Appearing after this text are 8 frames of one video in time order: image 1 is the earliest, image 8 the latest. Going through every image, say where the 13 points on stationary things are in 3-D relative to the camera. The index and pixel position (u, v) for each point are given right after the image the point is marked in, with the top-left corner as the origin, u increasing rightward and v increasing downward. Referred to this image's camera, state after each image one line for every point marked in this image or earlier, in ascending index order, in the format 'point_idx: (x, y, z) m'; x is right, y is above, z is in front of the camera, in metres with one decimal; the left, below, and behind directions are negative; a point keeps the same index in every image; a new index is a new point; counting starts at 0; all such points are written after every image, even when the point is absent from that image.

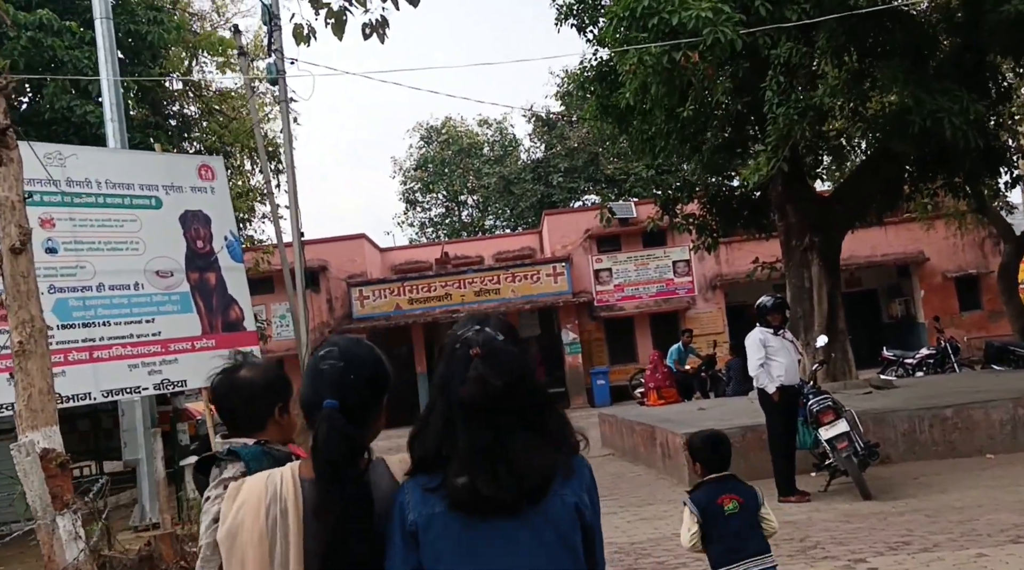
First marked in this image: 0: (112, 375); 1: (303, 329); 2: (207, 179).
0: (-3.3, -0.7, +8.7) m
1: (-2.6, -0.6, +13.2) m
2: (-2.9, +1.0, +9.8) m
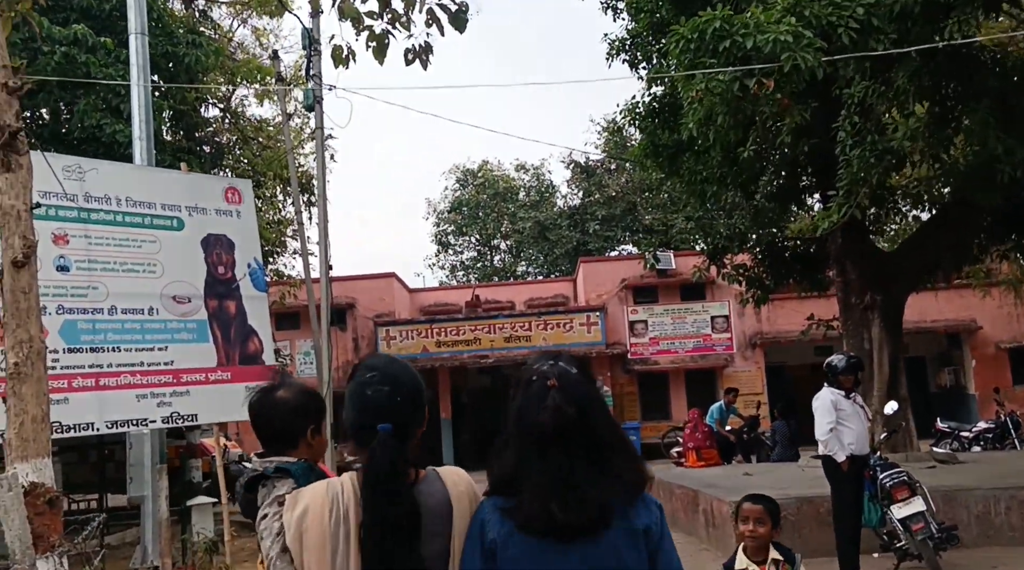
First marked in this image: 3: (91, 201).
0: (-3.0, -0.9, +8.1) m
1: (-2.2, -1.0, +12.6) m
2: (-2.5, +0.7, +9.3) m
3: (-3.3, +0.7, +8.3) m
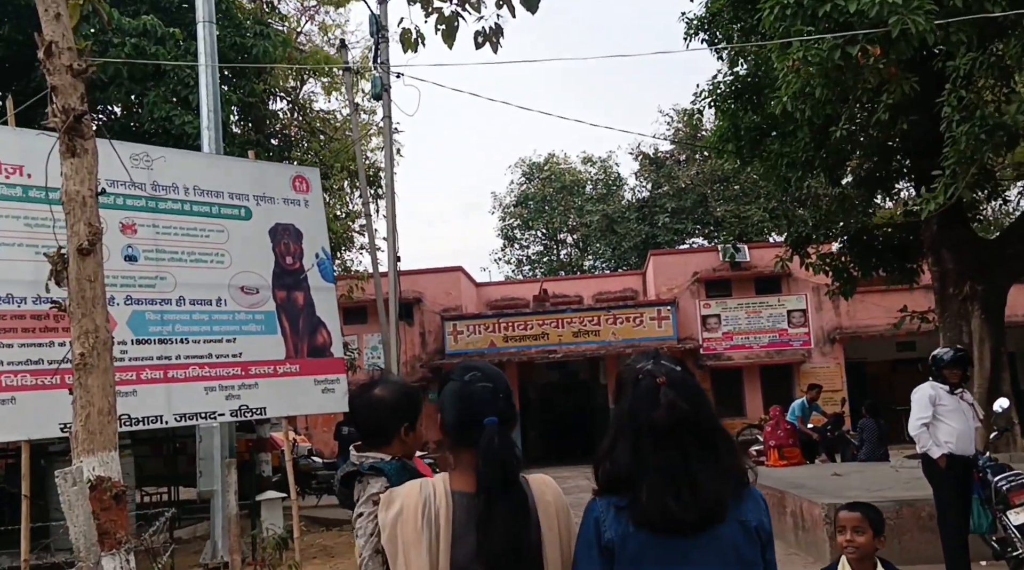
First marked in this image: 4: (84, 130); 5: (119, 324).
0: (-2.5, -0.8, +7.9) m
1: (-1.4, -0.9, +12.4) m
2: (-1.8, +0.8, +9.1) m
3: (-2.7, +0.7, +8.1) m
4: (-2.5, +0.9, +6.2) m
5: (-2.9, -0.3, +7.7) m
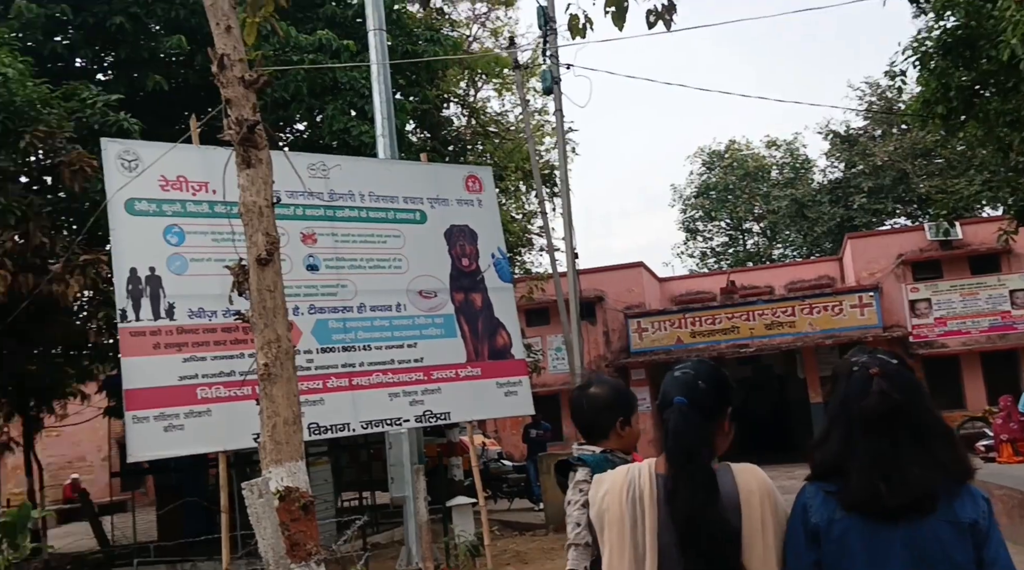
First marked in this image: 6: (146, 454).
0: (-1.1, -0.9, +7.9) m
1: (+0.8, -0.9, +12.1) m
2: (-0.3, +0.8, +8.9) m
3: (-1.4, +0.7, +8.1) m
4: (-1.5, +0.9, +6.2) m
5: (-1.5, -0.4, +7.7) m
6: (-2.4, -1.1, +6.9) m
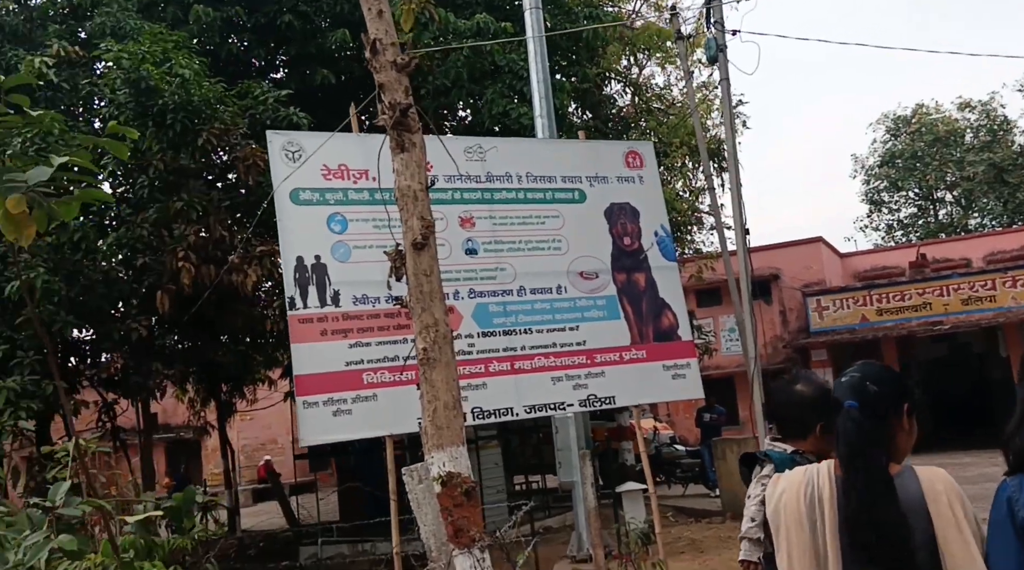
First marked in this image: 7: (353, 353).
0: (+0.2, -0.8, +7.8) m
1: (+2.6, -0.6, +11.6) m
2: (+1.0, +1.0, +8.7) m
3: (-0.1, +0.8, +8.1) m
4: (-0.6, +0.9, +6.1) m
5: (-0.3, -0.2, +7.7) m
6: (-1.3, -1.0, +7.0) m
7: (-1.1, -0.5, +7.3) m
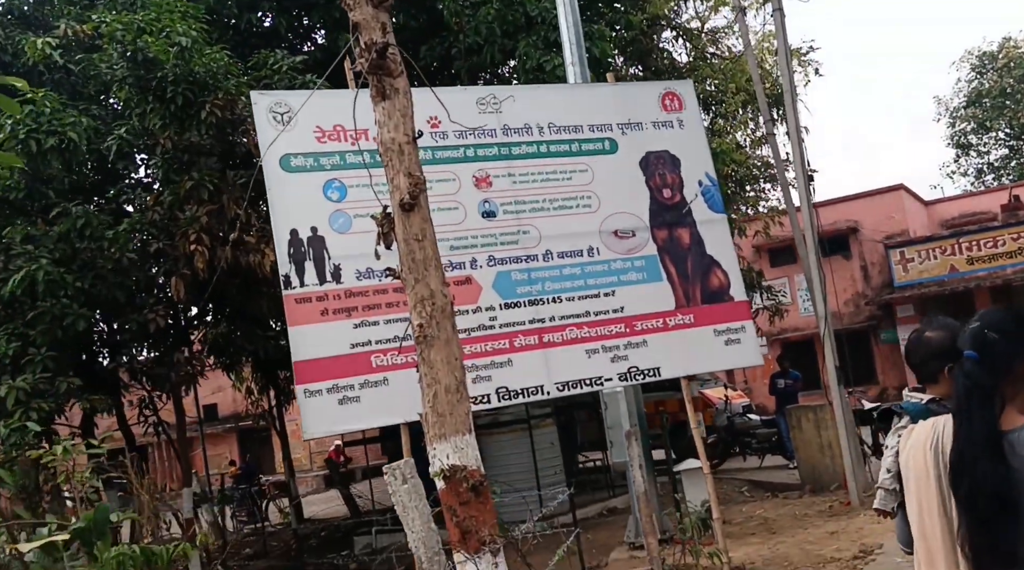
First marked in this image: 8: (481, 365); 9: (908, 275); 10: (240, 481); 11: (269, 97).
0: (+0.4, -0.5, +7.0) m
1: (+3.1, -0.1, +10.6) m
2: (+1.2, +1.3, +7.7) m
3: (0.0, +1.0, +7.2) m
4: (-0.6, +1.1, +5.3) m
5: (-0.2, 0.0, +6.9) m
6: (-1.1, -0.9, +6.3) m
7: (-1.0, -0.3, +6.6) m
8: (-0.2, -0.5, +6.8) m
9: (+7.3, +0.2, +19.3) m
10: (-4.7, -3.4, +18.3) m
11: (-1.5, +1.2, +6.6) m
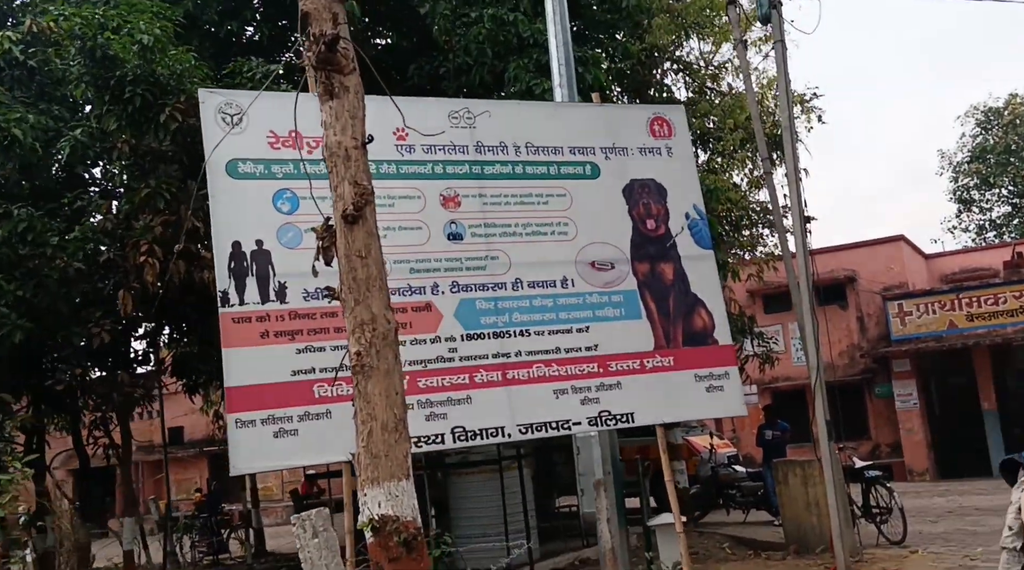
0: (+0.1, -0.7, +6.4) m
1: (+2.9, -0.6, +10.0) m
2: (+1.0, +1.0, +7.2) m
3: (-0.2, +0.8, +6.6) m
4: (-0.8, +1.0, +4.8) m
5: (-0.4, -0.2, +6.3) m
6: (-1.4, -1.0, +5.7) m
7: (-1.2, -0.4, +5.9) m
8: (-0.4, -0.7, +6.2) m
9: (+7.0, -0.8, +18.7) m
10: (-5.2, -3.7, +17.5) m
11: (-1.7, +1.1, +6.1) m
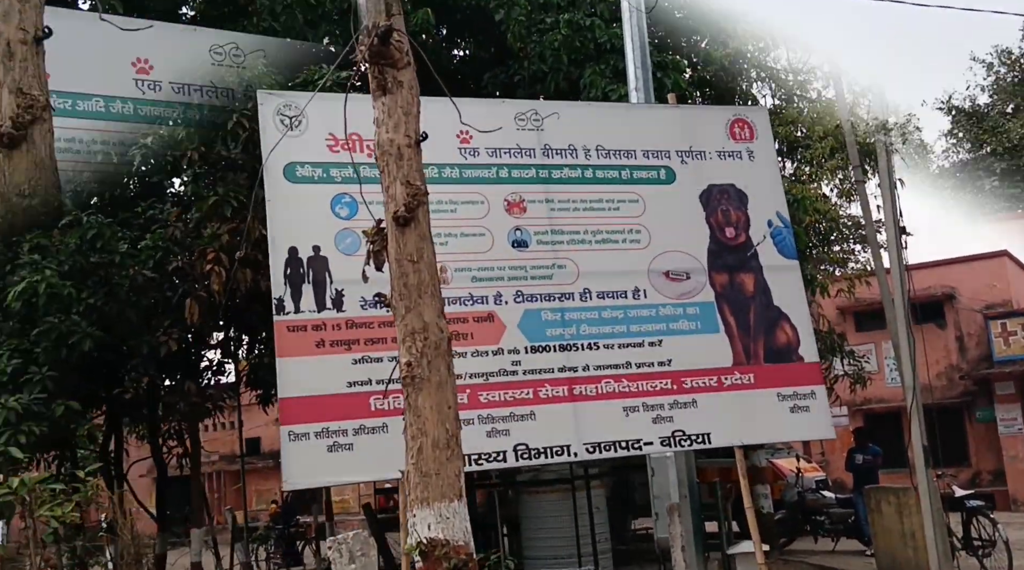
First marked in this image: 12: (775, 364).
0: (+0.5, -0.8, +6.0) m
1: (+3.5, -0.7, +9.4) m
2: (+1.5, +0.9, +6.8) m
3: (+0.2, +0.8, +6.3) m
4: (-0.5, +1.0, +4.5) m
5: (0.0, -0.2, +6.0) m
6: (-1.1, -1.0, +5.4) m
7: (-0.8, -0.5, +5.7) m
8: (-0.1, -0.7, +5.9) m
9: (+8.4, -1.1, +17.7) m
10: (-3.9, -3.9, +17.5) m
11: (-1.3, +1.0, +5.9) m
12: (+1.6, -0.5, +6.4) m
